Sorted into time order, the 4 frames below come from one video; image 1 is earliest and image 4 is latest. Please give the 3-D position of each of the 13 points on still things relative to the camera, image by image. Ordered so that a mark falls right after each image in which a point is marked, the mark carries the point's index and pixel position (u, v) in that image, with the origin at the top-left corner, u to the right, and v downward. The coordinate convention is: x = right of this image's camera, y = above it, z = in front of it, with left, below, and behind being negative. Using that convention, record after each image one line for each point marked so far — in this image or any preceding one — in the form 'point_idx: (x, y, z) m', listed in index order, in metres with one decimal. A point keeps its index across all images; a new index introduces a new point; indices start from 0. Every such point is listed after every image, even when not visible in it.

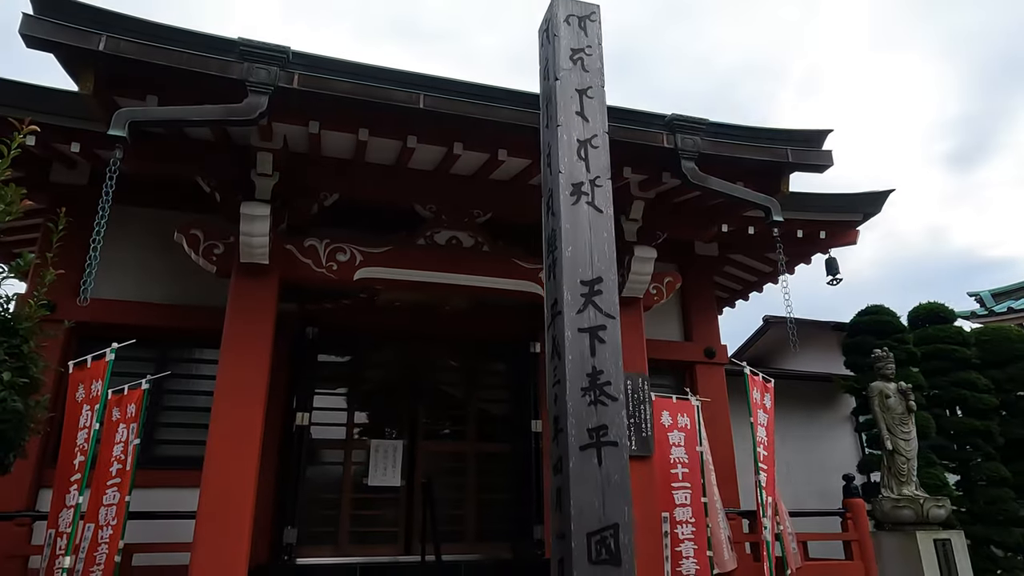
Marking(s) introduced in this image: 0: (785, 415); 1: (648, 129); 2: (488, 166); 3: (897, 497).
0: (+3.7, -1.7, +9.4) m
1: (+1.0, +1.1, +4.7) m
2: (-0.2, +0.9, +4.9) m
3: (+2.9, -1.6, +5.1) m
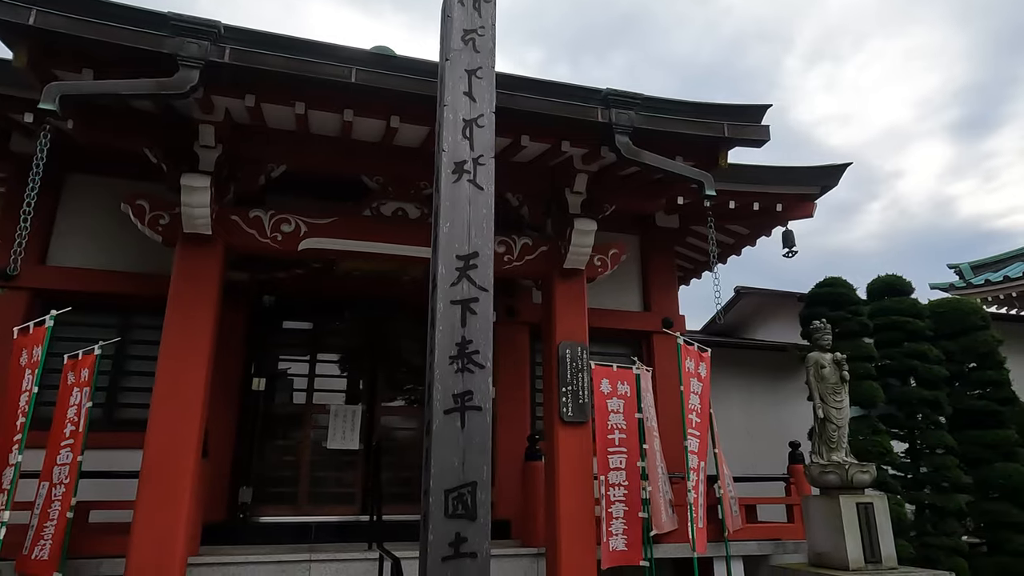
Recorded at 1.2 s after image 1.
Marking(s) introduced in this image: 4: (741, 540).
0: (+3.2, -1.3, +9.6) m
1: (+0.5, +1.3, +4.8) m
2: (-0.6, +1.1, +5.0) m
3: (+2.5, -1.4, +5.3) m
4: (+2.2, -2.4, +6.3) m
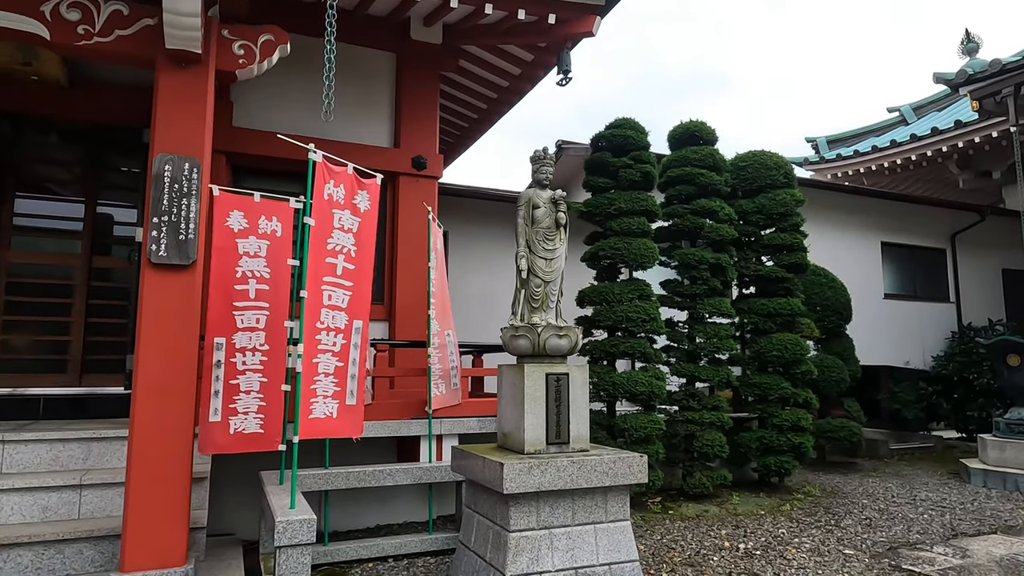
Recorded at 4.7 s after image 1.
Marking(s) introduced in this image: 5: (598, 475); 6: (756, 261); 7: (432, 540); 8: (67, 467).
0: (+0.3, +0.6, +8.5) m
1: (-1.7, +2.4, +3.0) m
2: (-2.9, +2.2, +3.0) m
3: (0.0, -0.2, +4.2) m
4: (-0.4, -1.0, +5.3) m
5: (+0.5, -1.1, +3.9) m
6: (+2.6, +0.3, +7.1) m
7: (-0.6, -1.8, +4.8) m
8: (-2.8, -1.1, +4.3) m
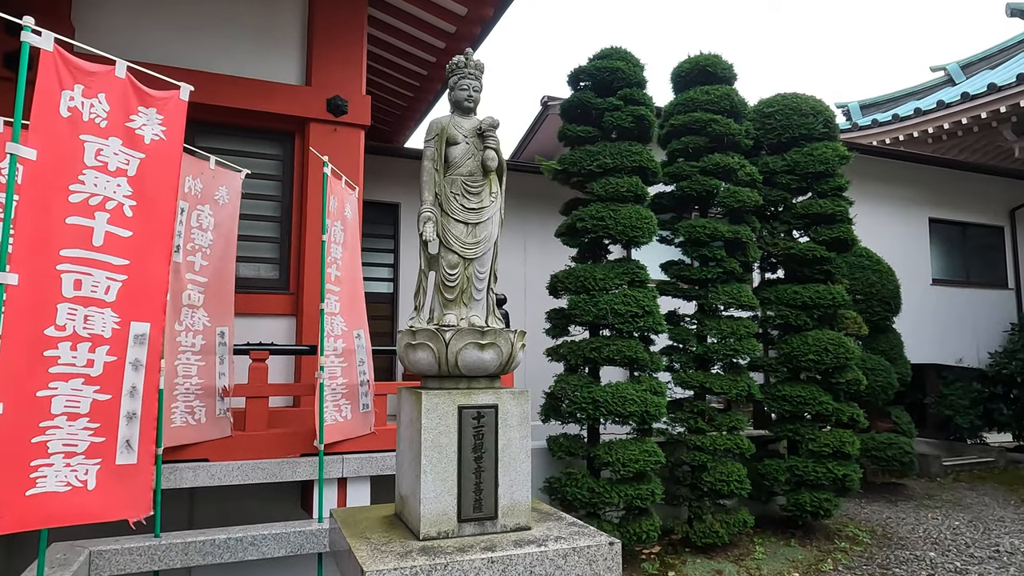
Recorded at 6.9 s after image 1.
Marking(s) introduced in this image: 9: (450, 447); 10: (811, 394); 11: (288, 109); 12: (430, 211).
0: (-0.1, +0.7, +6.9) m
1: (-2.2, +2.4, +1.4) m
2: (-3.3, +2.3, +1.5) m
3: (-0.4, -0.2, +2.7) m
4: (-0.8, -0.9, +3.8) m
5: (+0.1, -1.0, +2.3) m
6: (+2.2, +0.4, +5.4) m
7: (-1.0, -1.7, +3.3) m
8: (-3.2, -1.1, +2.8) m
9: (-0.2, -0.6, +2.5) m
10: (+2.3, -0.8, +5.1) m
11: (-1.6, +1.3, +4.7) m
12: (-0.3, +0.3, +2.8) m
